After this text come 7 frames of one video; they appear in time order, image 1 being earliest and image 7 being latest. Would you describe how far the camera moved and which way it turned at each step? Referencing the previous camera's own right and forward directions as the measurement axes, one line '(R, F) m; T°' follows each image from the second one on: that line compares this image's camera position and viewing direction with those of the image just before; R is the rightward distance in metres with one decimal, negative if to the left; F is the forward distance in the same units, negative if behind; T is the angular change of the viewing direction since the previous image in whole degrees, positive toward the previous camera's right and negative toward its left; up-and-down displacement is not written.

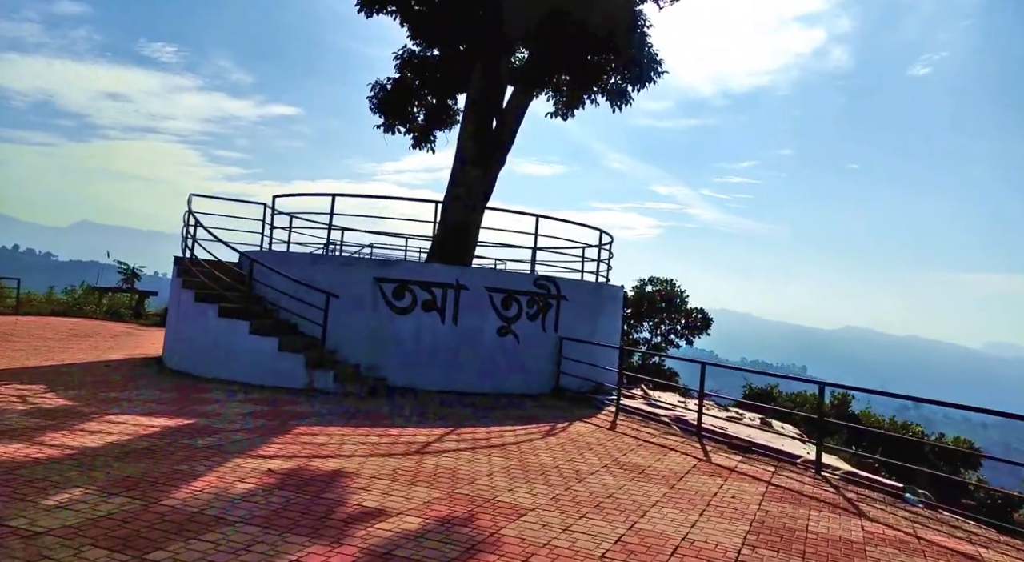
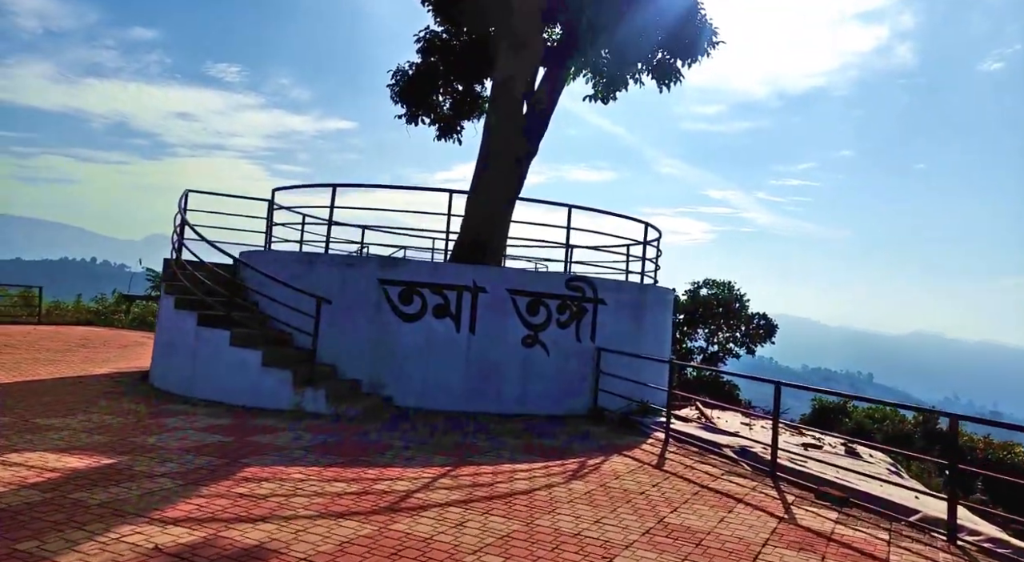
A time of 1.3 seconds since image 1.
(+0.3, +1.9) m; -4°
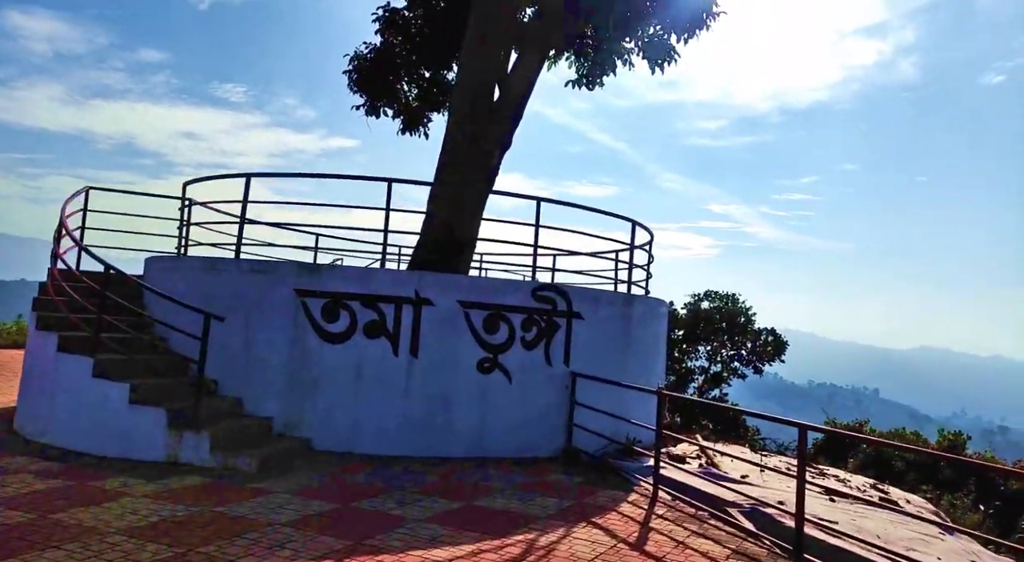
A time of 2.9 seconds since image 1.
(+0.6, +2.0) m; 0°
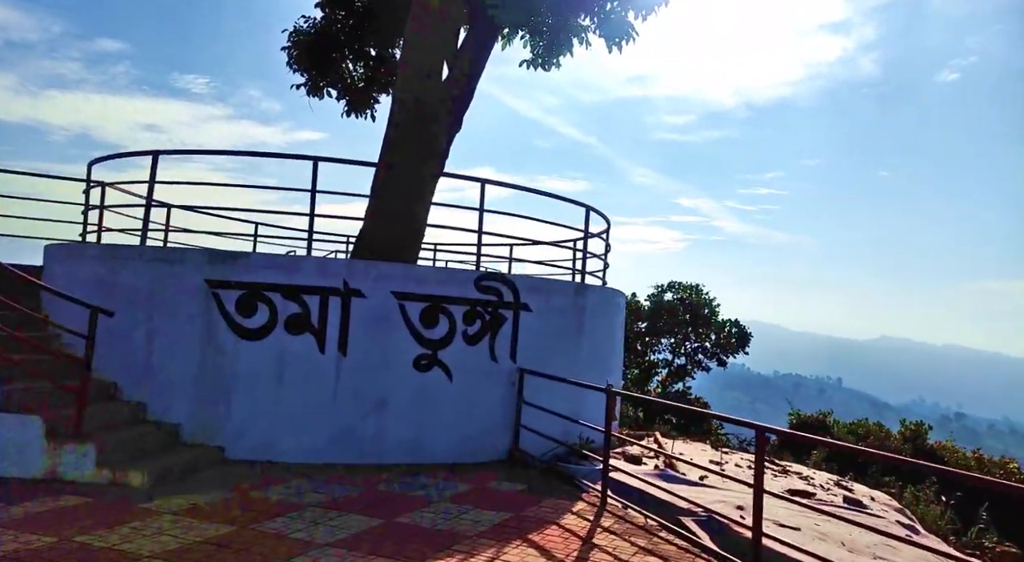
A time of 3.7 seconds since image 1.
(+0.3, +0.7) m; +2°
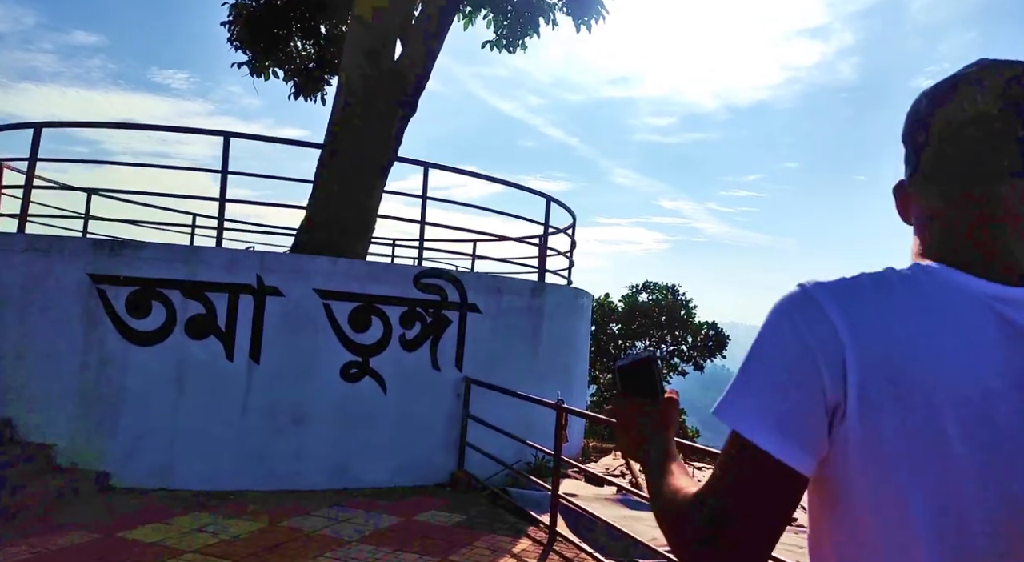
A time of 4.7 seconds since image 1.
(+0.4, +1.0) m; +1°
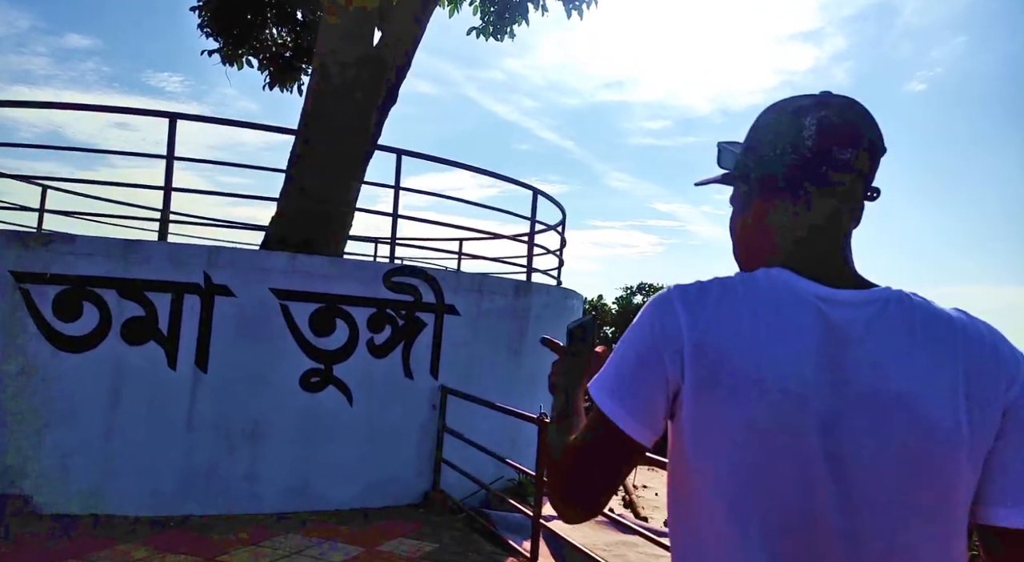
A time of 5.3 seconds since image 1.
(+0.1, +0.7) m; 0°
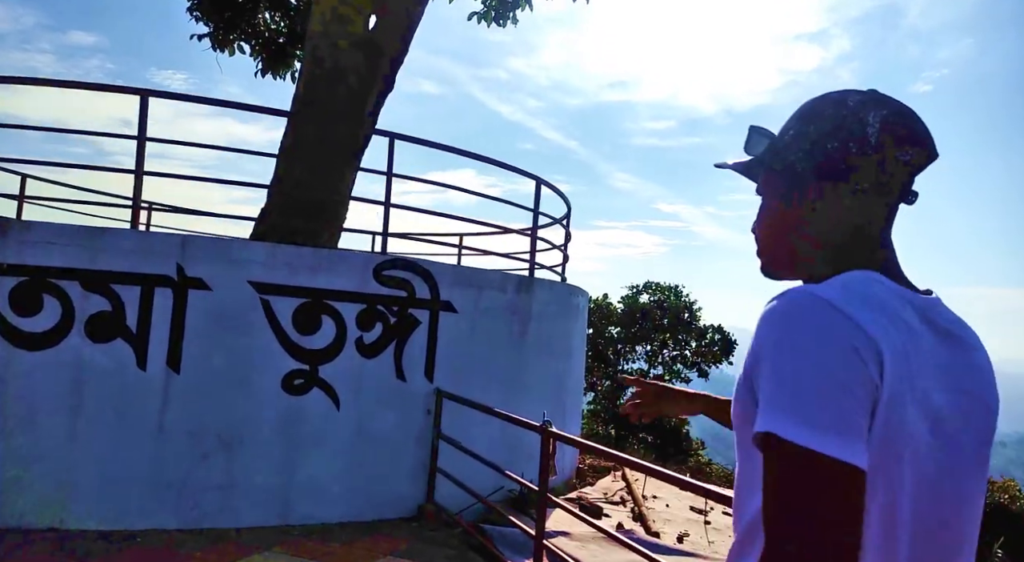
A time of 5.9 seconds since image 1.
(0.0, +0.5) m; 0°
